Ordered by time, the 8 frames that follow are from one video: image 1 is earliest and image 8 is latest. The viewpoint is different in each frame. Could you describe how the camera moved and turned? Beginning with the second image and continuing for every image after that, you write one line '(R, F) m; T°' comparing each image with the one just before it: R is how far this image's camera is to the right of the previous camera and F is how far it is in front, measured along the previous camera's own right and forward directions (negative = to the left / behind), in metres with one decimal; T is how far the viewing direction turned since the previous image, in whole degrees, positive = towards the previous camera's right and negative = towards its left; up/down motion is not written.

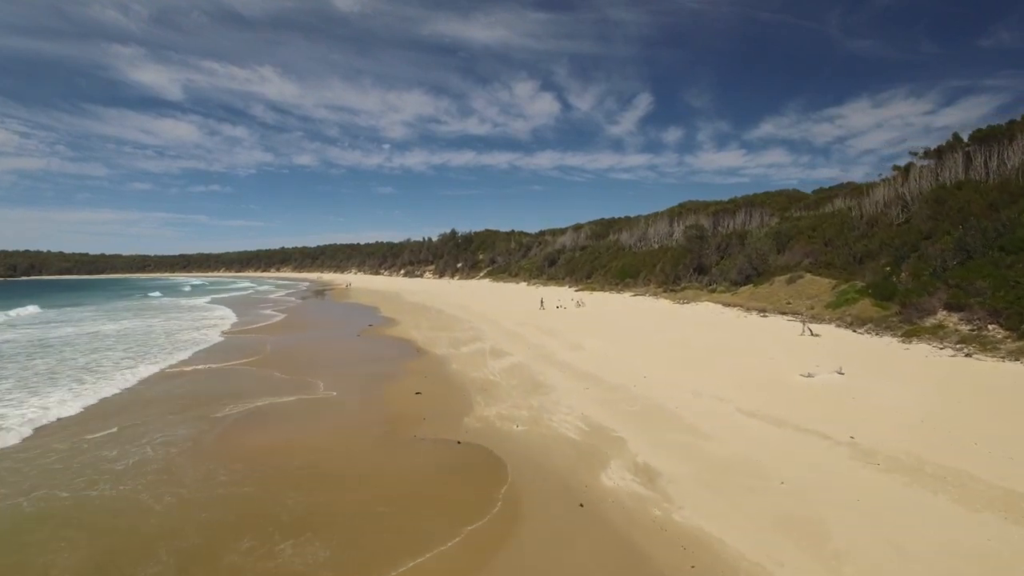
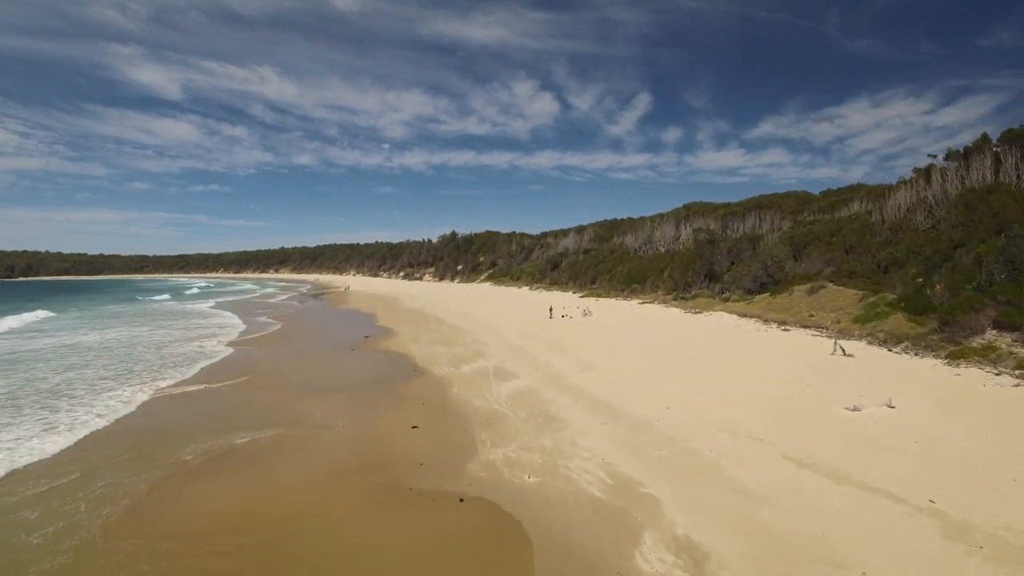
(-0.1, +1.0) m; 0°
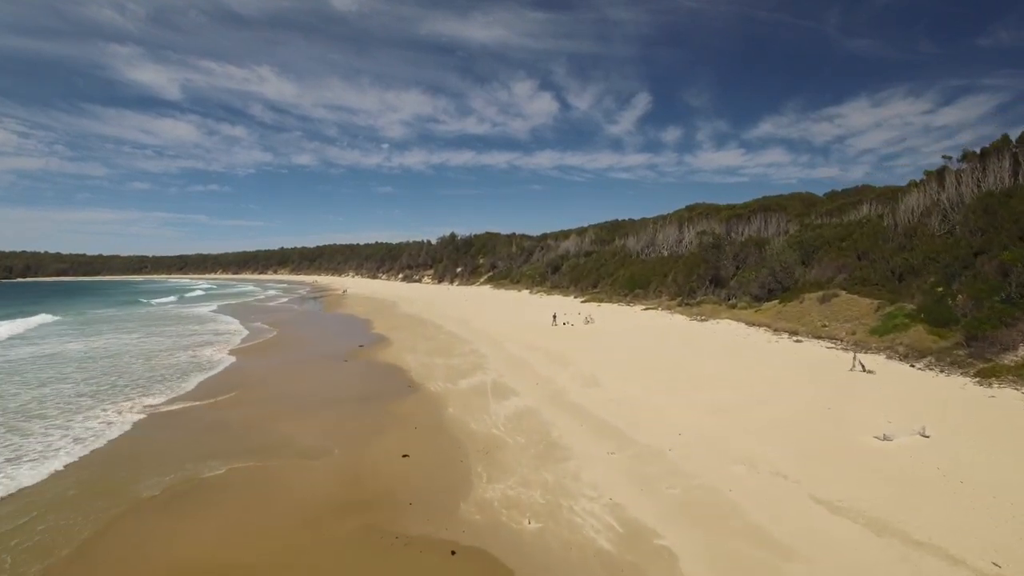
(0.0, +0.7) m; 0°
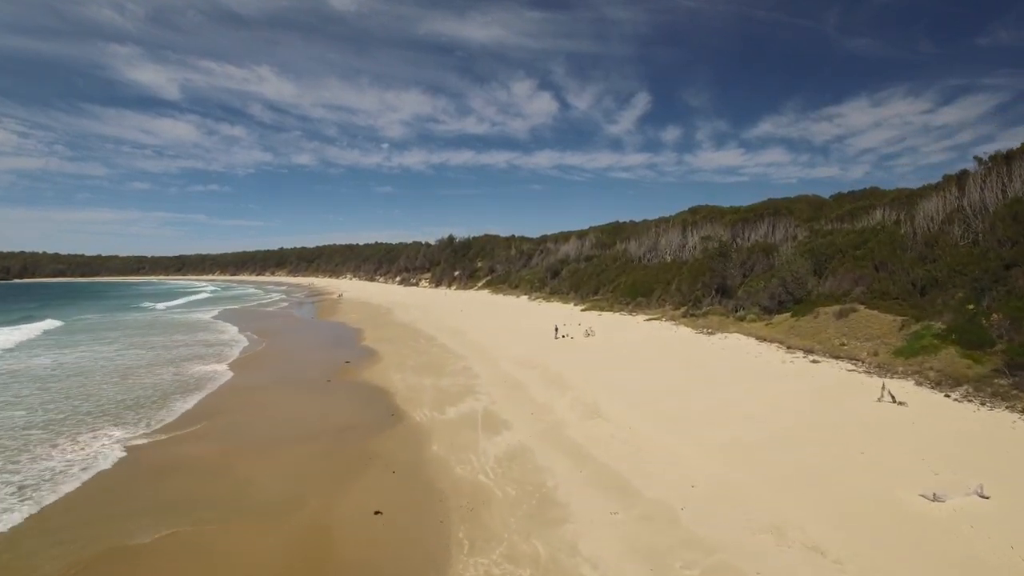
(+0.1, +1.0) m; 0°
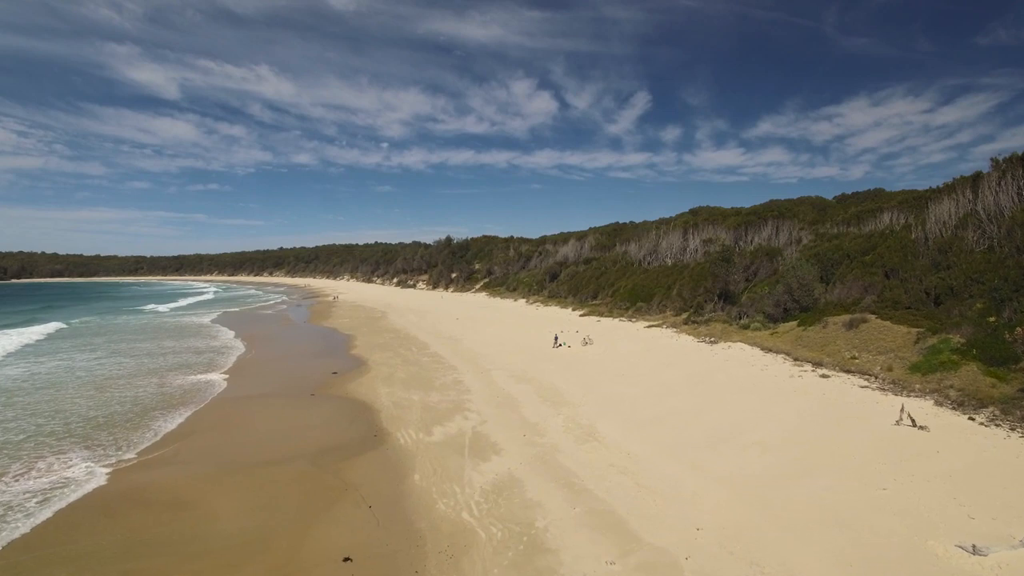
(+0.2, +0.7) m; 0°
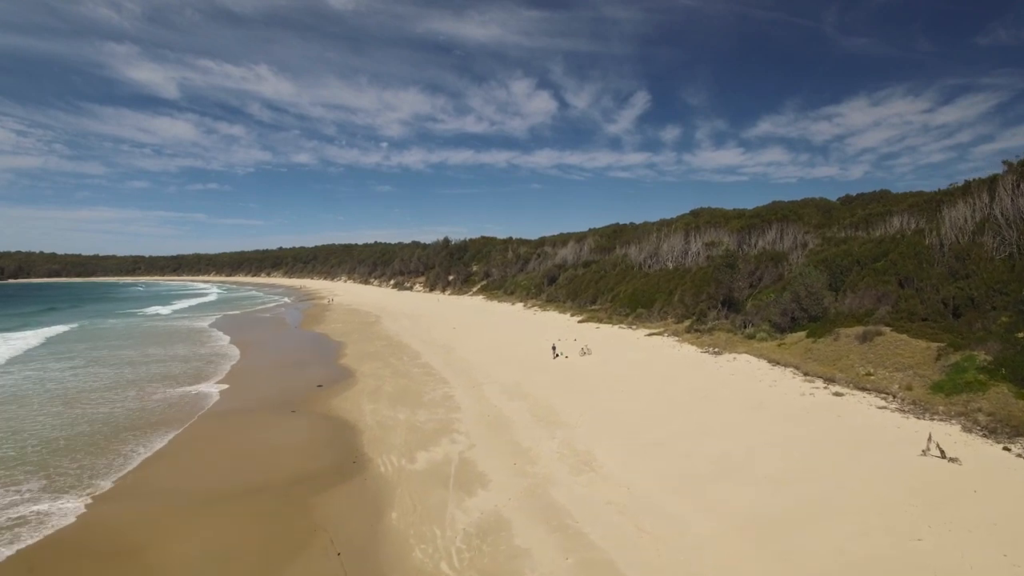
(+0.2, +0.8) m; 0°
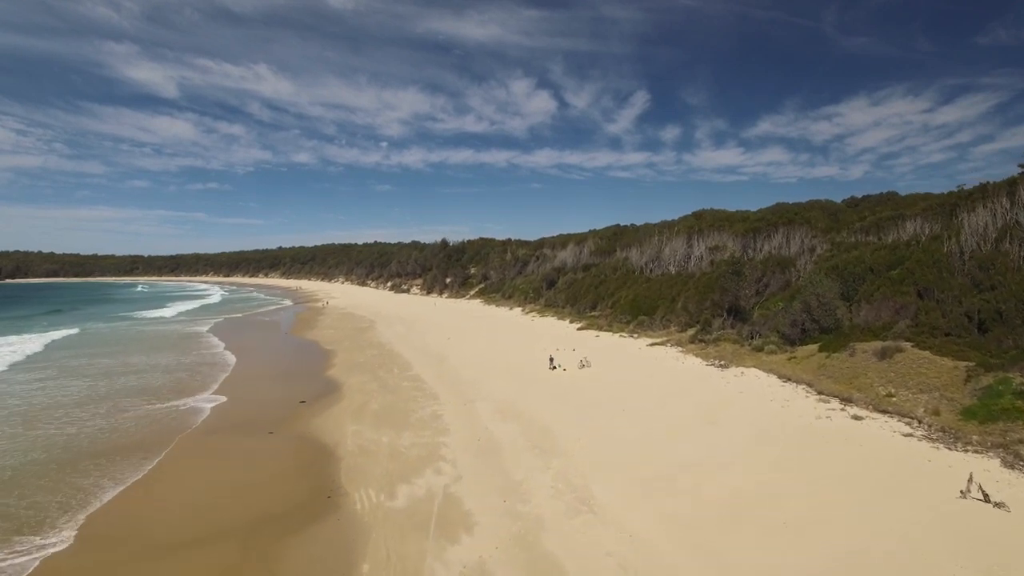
(+0.2, +0.9) m; 0°
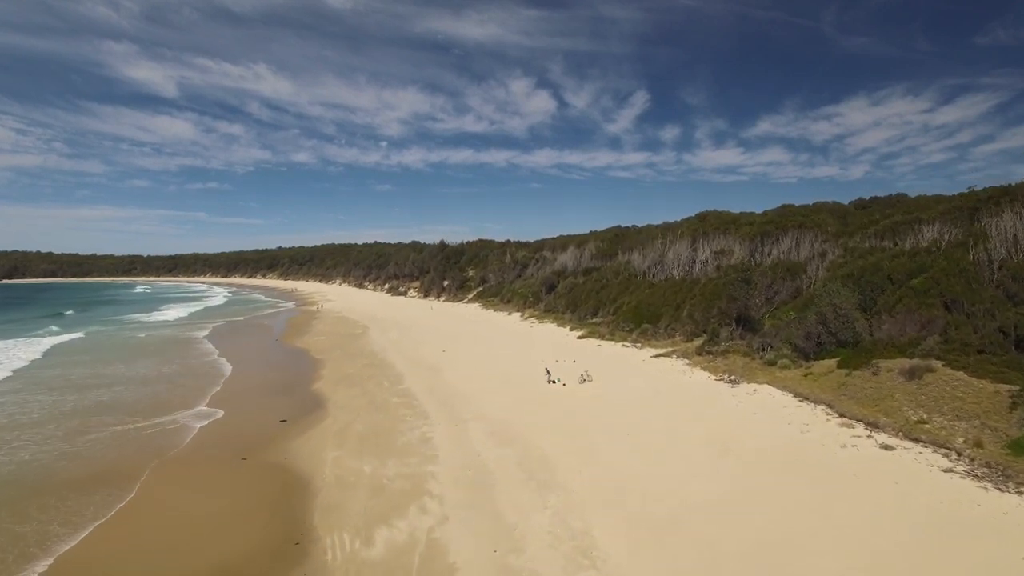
(+0.1, +1.0) m; 0°
